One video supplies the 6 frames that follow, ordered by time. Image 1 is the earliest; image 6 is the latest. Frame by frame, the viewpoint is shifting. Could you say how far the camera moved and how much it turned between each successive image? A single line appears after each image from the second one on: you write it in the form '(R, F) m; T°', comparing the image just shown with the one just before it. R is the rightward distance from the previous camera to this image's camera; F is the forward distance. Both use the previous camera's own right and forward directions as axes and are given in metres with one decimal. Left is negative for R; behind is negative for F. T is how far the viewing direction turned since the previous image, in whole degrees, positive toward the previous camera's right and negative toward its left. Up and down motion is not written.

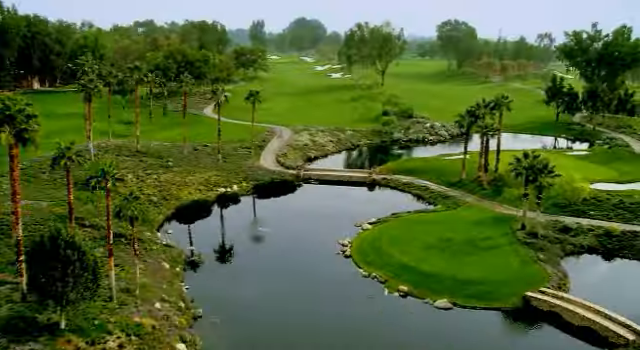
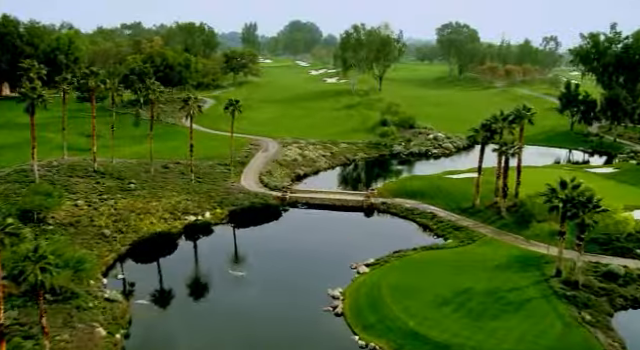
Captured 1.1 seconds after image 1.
(+1.0, +13.1) m; 0°
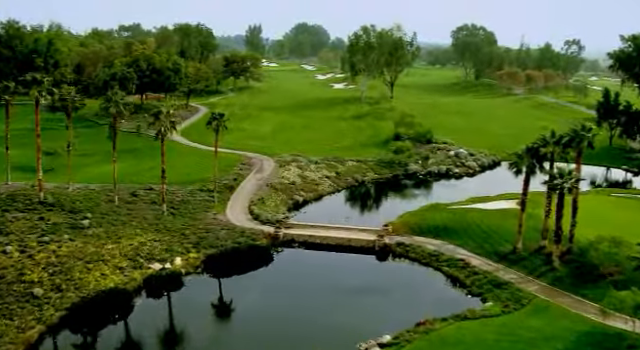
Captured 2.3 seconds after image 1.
(+0.6, +15.3) m; -1°
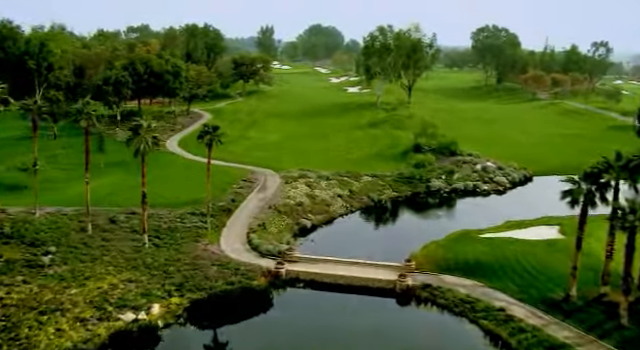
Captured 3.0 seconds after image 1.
(+0.3, +10.5) m; -1°
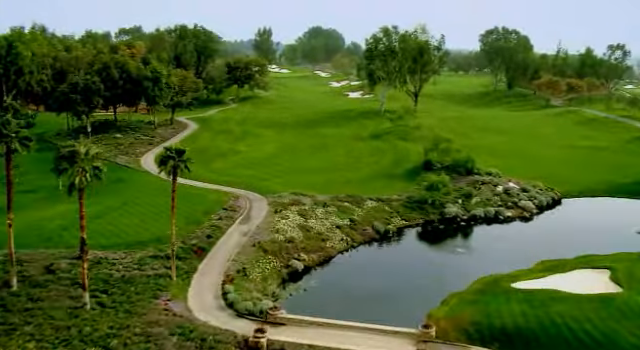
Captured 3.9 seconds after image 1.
(+0.6, +12.7) m; 0°
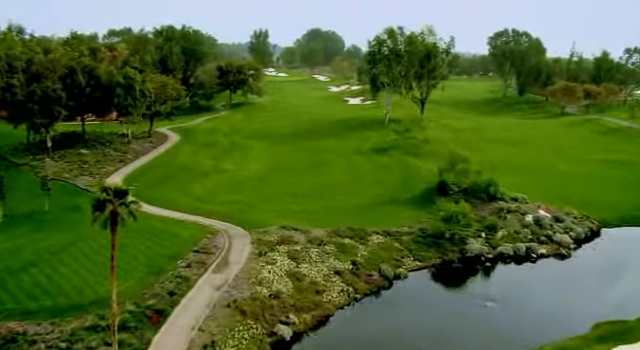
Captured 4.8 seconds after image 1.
(+0.4, +12.8) m; 0°
